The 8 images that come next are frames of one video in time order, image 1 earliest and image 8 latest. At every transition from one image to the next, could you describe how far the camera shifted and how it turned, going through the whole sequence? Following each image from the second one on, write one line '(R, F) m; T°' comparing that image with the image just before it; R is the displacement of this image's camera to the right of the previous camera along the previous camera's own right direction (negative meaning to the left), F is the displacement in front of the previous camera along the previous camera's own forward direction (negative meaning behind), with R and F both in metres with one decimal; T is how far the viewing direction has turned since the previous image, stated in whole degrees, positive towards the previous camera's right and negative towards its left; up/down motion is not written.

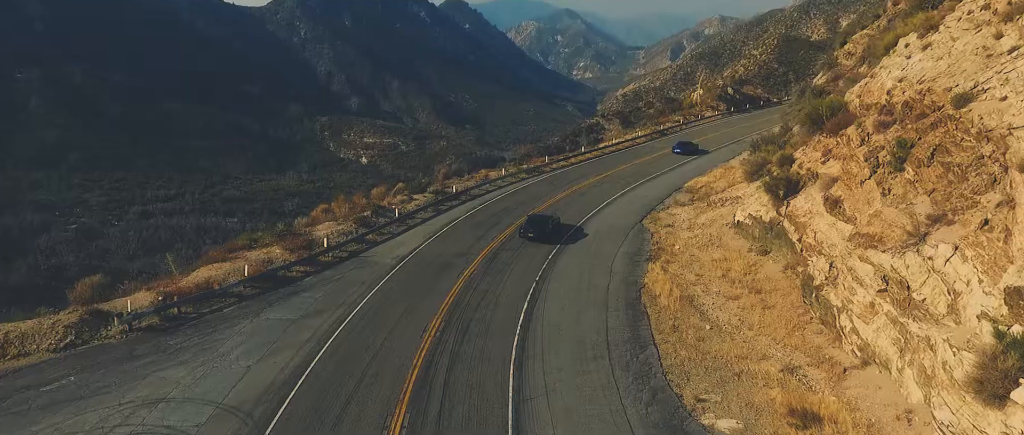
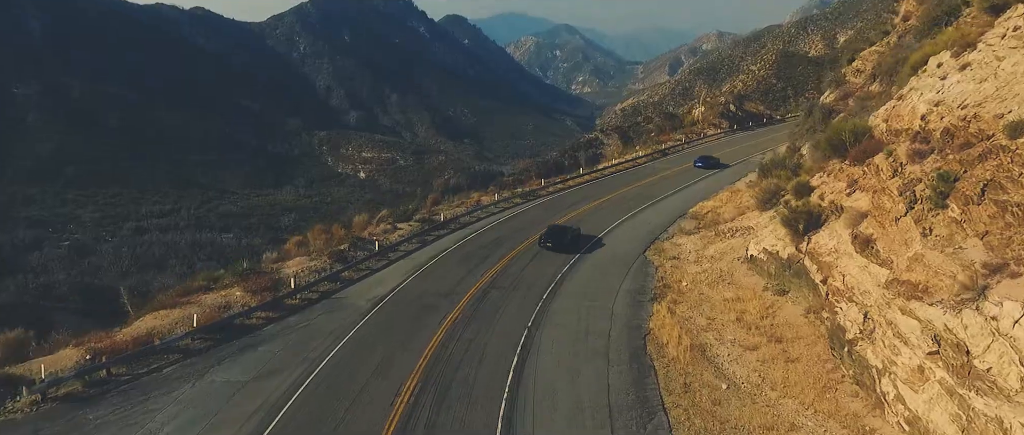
(+0.1, +0.8) m; 0°
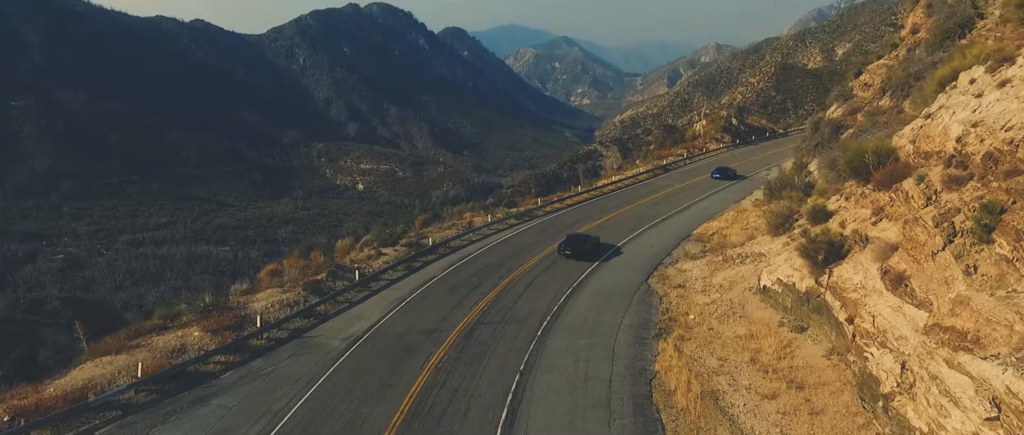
(+0.1, +0.7) m; 0°
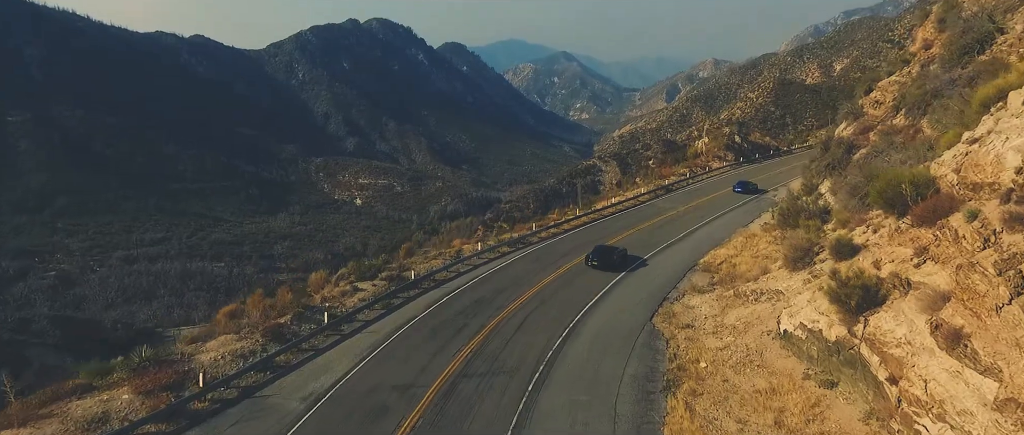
(+0.1, +0.9) m; 0°
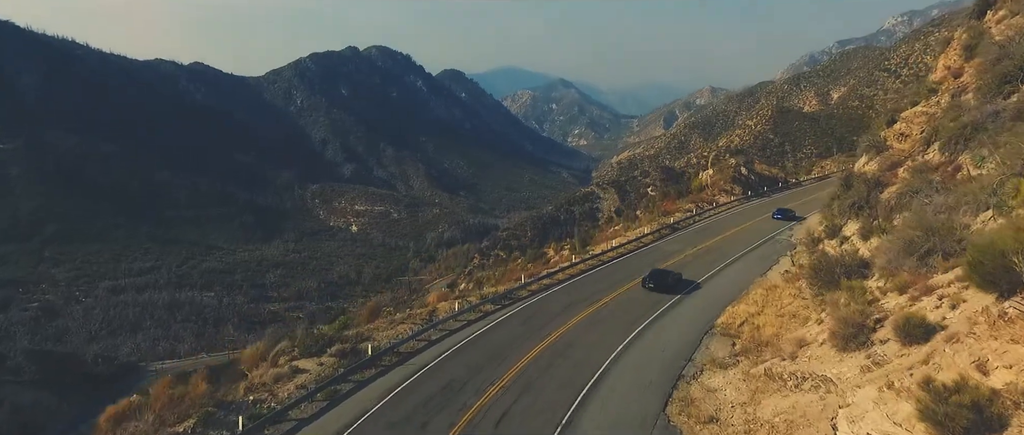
(+0.2, +1.6) m; 0°
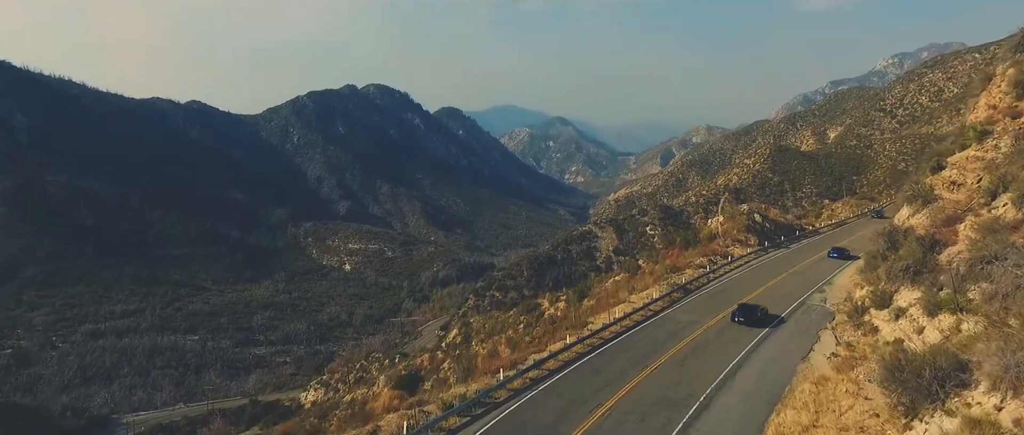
(+0.2, +2.4) m; 0°
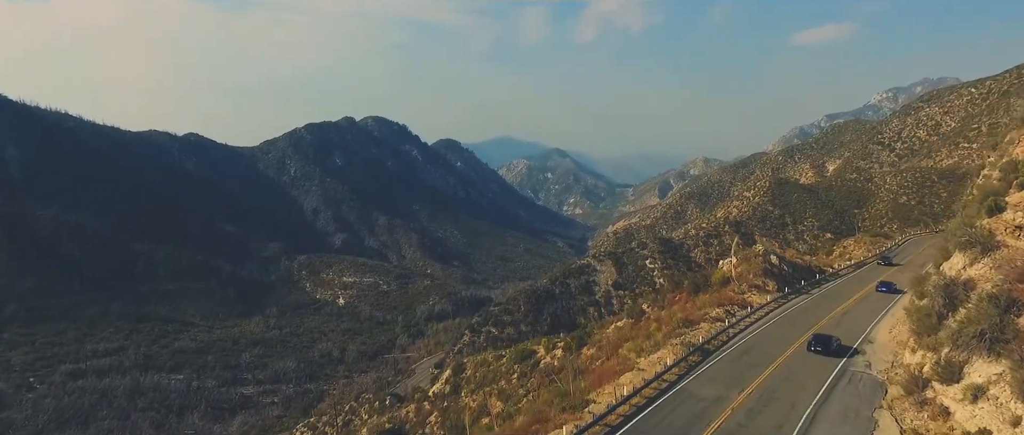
(+0.2, +2.1) m; 0°
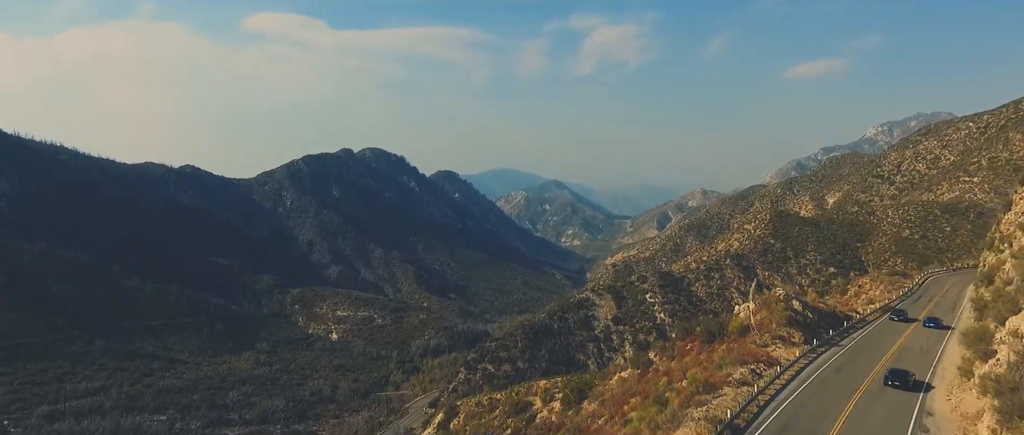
(+0.2, +2.2) m; 0°
